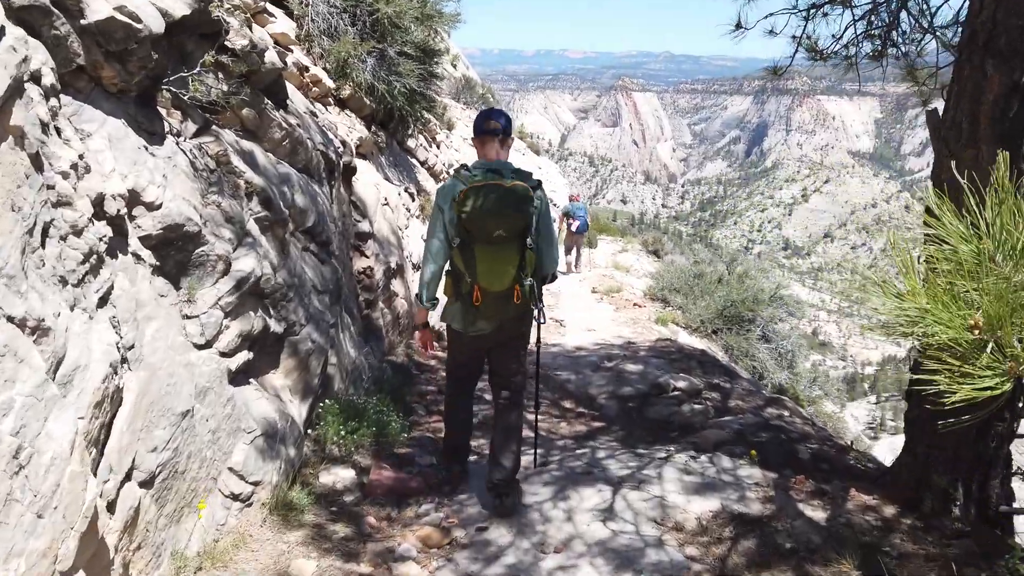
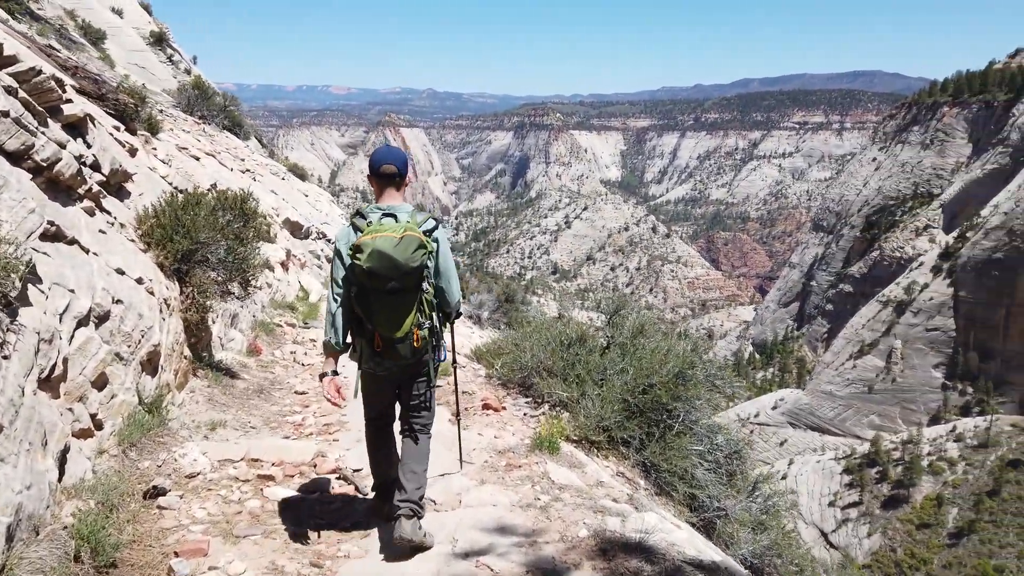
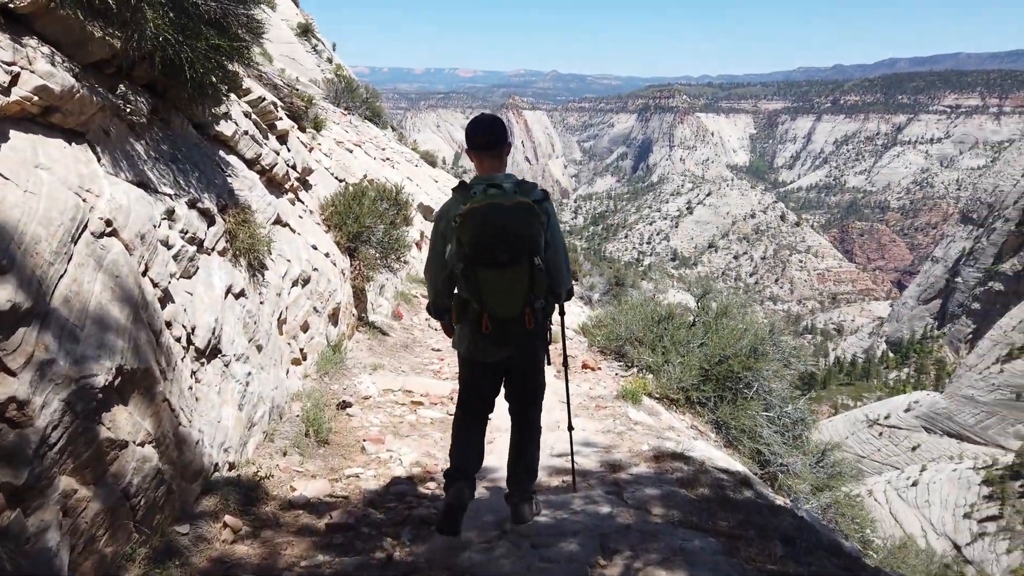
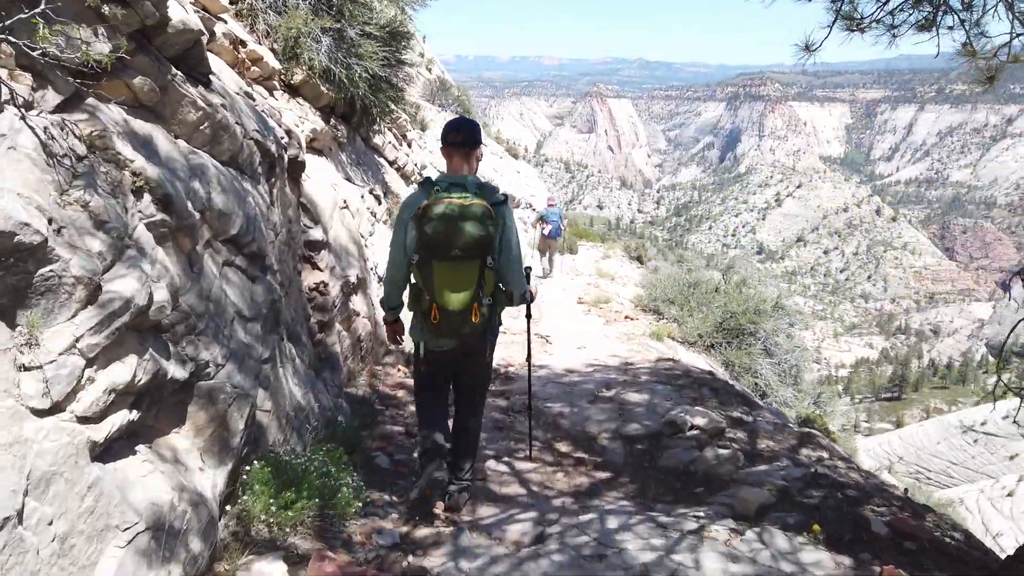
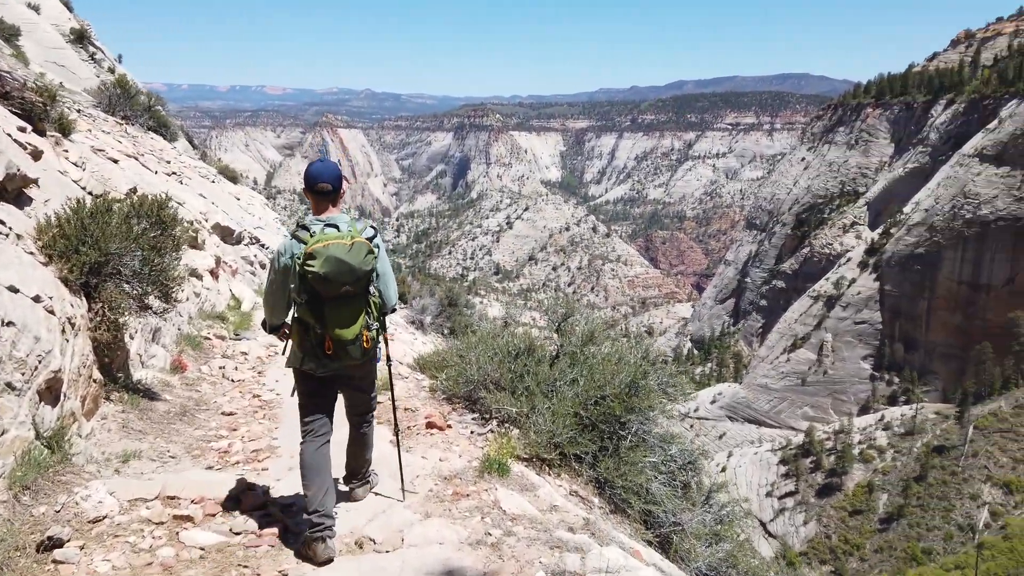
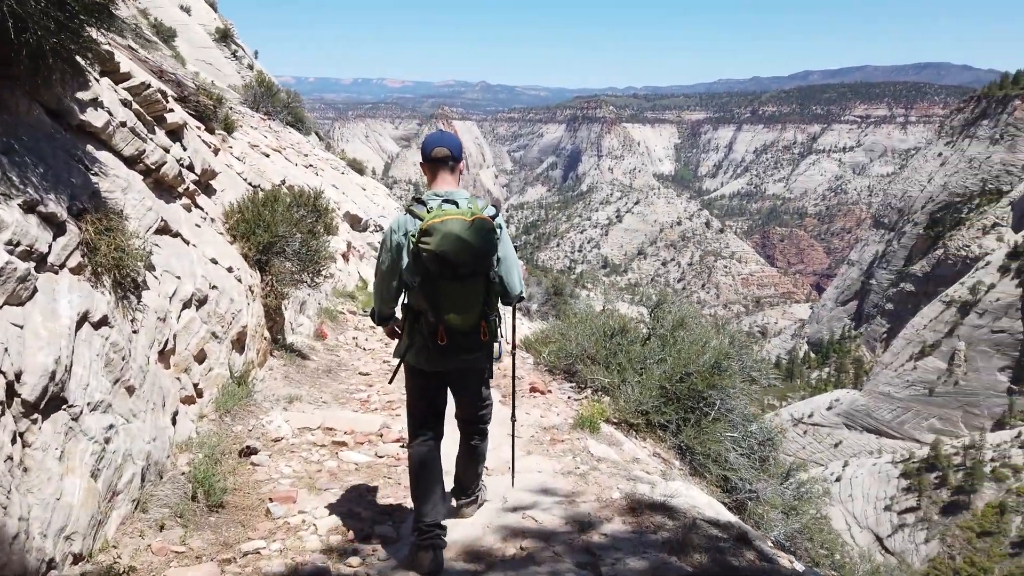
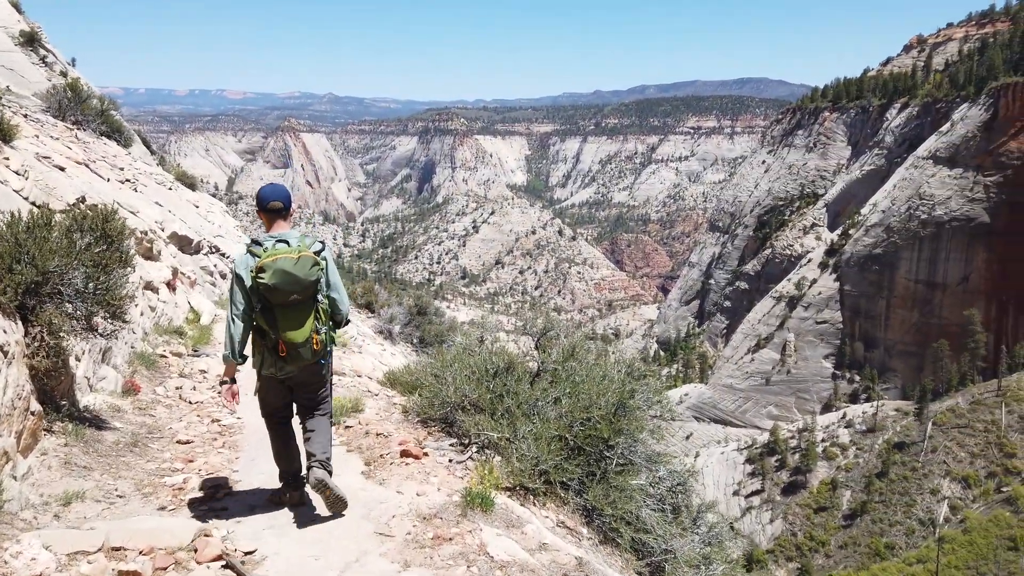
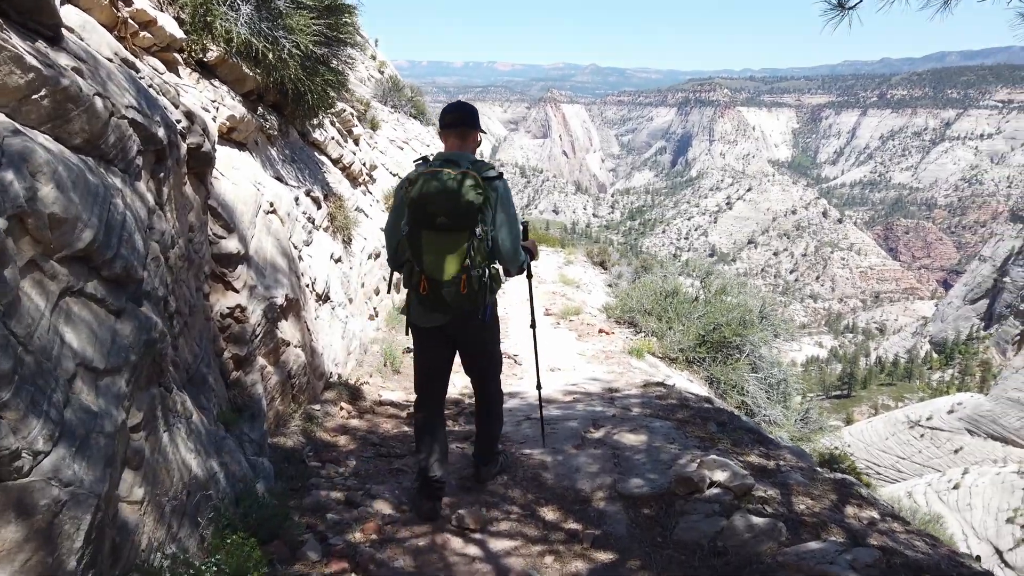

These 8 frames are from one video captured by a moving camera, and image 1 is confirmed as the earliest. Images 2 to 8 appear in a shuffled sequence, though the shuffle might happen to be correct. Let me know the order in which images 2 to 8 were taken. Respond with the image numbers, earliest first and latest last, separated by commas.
4, 8, 3, 6, 2, 5, 7
